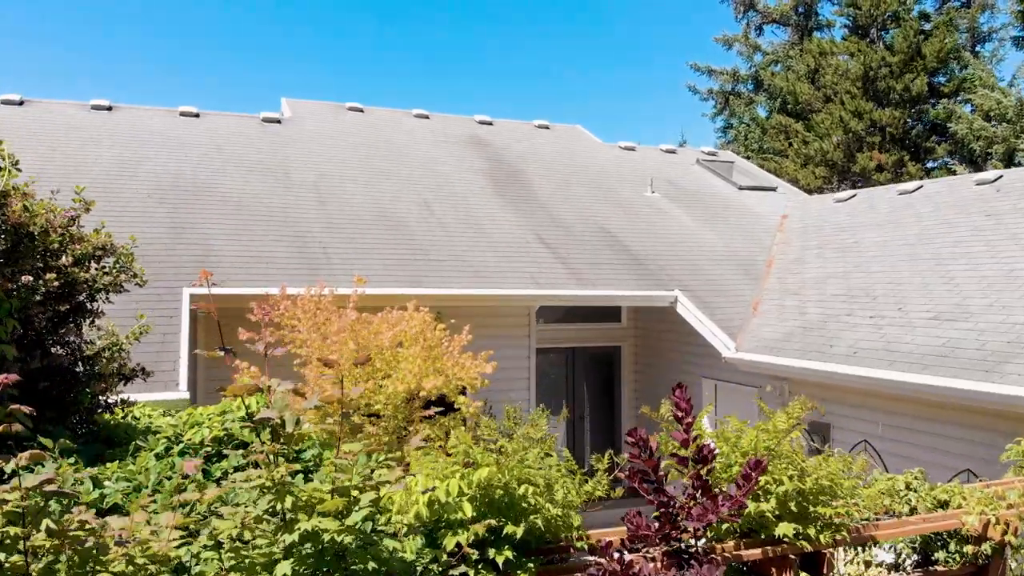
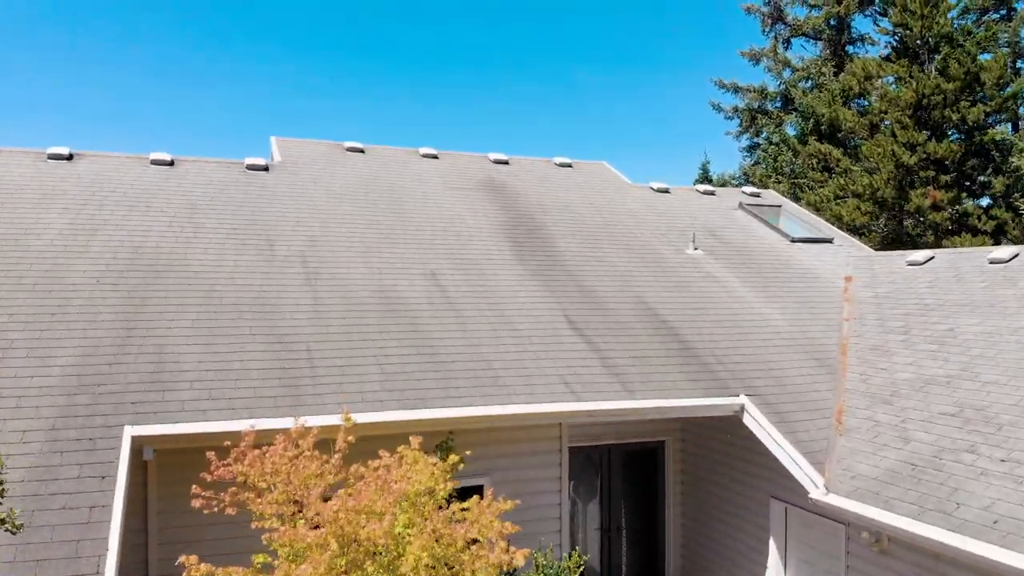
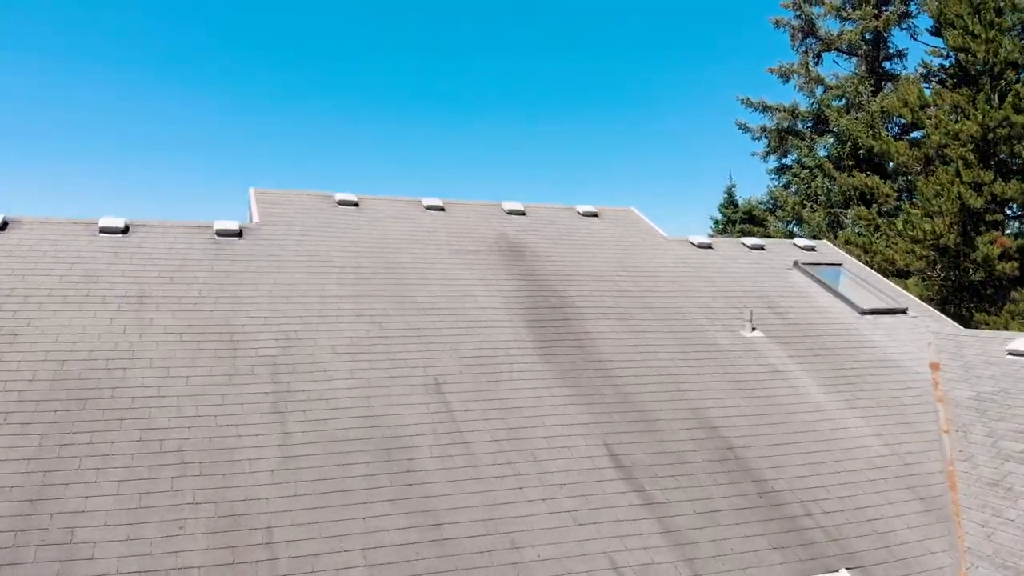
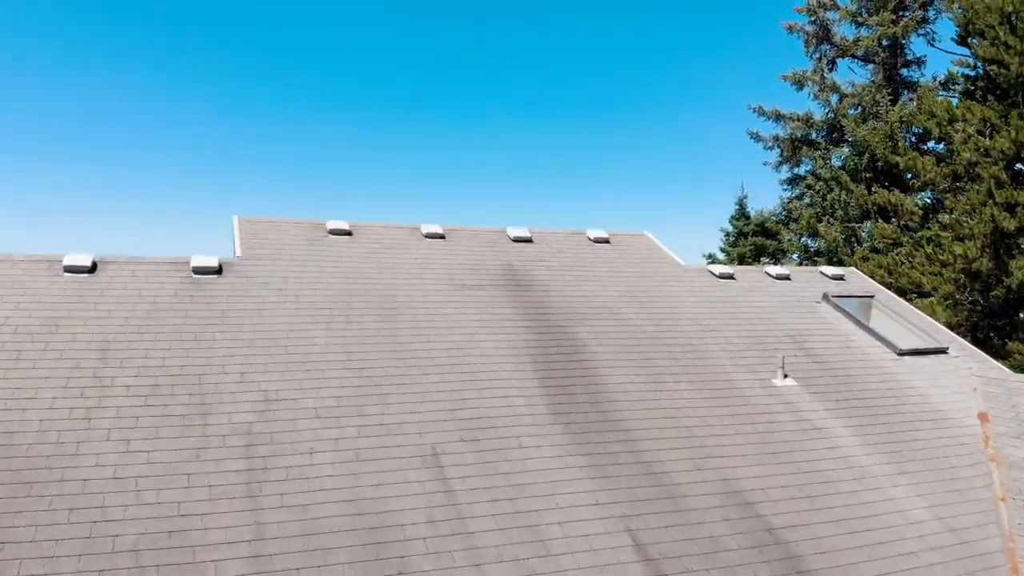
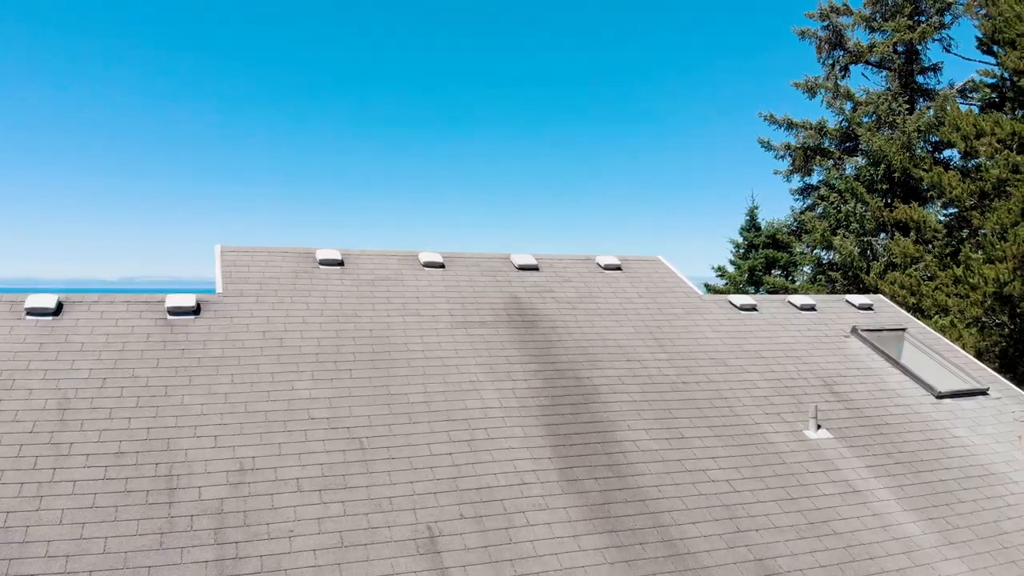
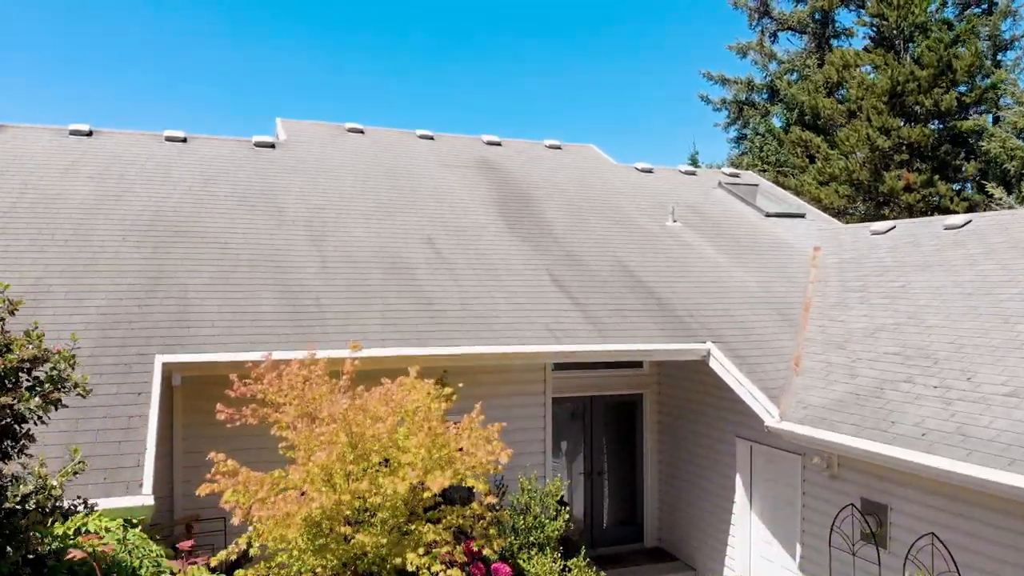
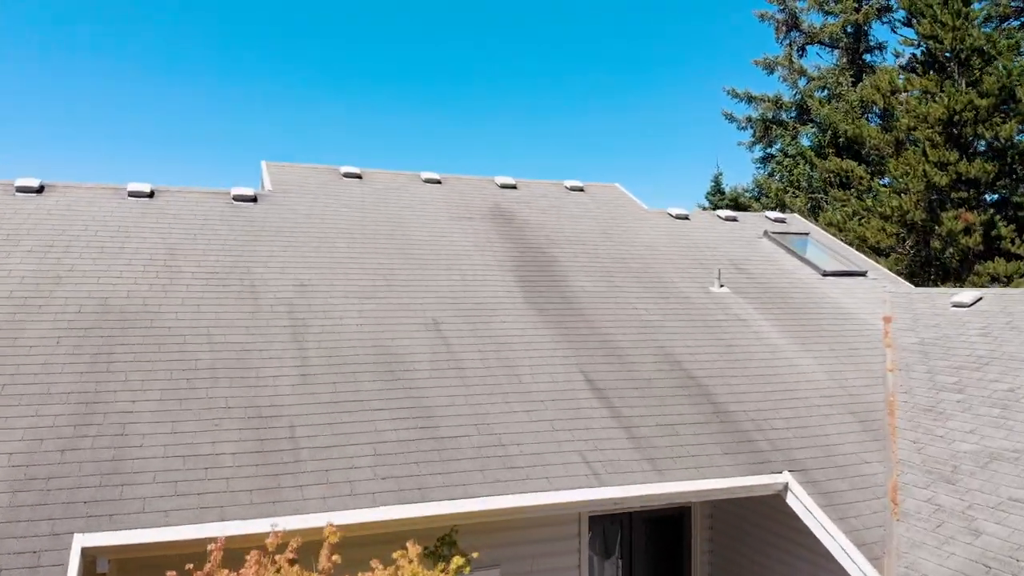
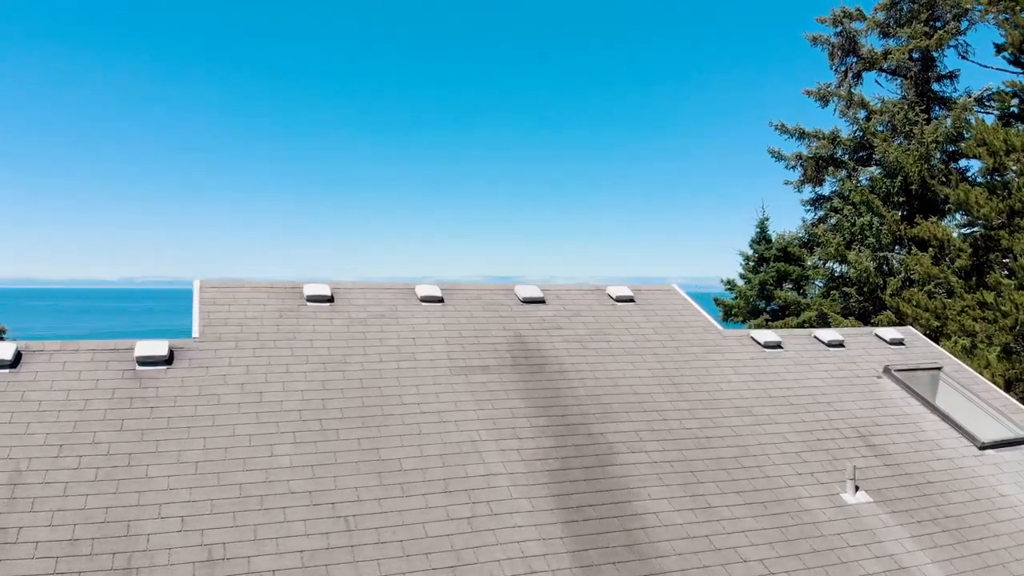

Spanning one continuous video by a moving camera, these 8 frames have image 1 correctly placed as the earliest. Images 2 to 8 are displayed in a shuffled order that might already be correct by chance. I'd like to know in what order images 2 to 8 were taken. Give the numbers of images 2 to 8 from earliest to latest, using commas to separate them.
6, 2, 7, 3, 4, 5, 8
